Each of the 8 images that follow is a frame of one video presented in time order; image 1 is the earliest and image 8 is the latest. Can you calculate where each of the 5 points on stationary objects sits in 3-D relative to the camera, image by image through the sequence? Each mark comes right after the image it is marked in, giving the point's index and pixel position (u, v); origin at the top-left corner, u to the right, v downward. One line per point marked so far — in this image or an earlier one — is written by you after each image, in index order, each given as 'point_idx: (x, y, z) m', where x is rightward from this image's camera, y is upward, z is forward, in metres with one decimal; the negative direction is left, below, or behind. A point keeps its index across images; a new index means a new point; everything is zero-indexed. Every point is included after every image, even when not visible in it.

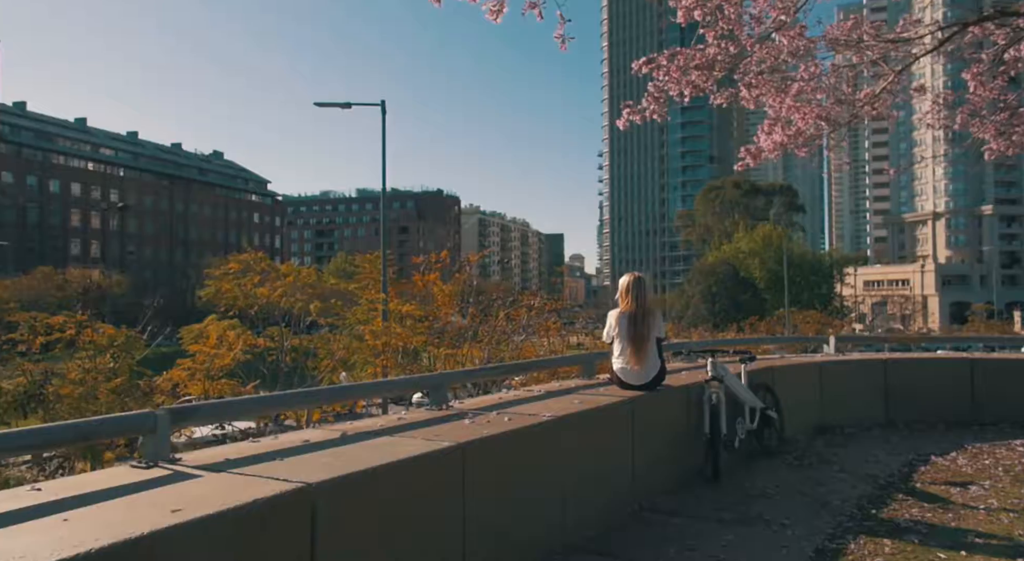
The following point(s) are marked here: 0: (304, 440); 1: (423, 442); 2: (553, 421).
0: (-1.1, -0.9, +4.2) m
1: (-0.5, -0.9, +4.0) m
2: (+0.2, -0.9, +4.9) m
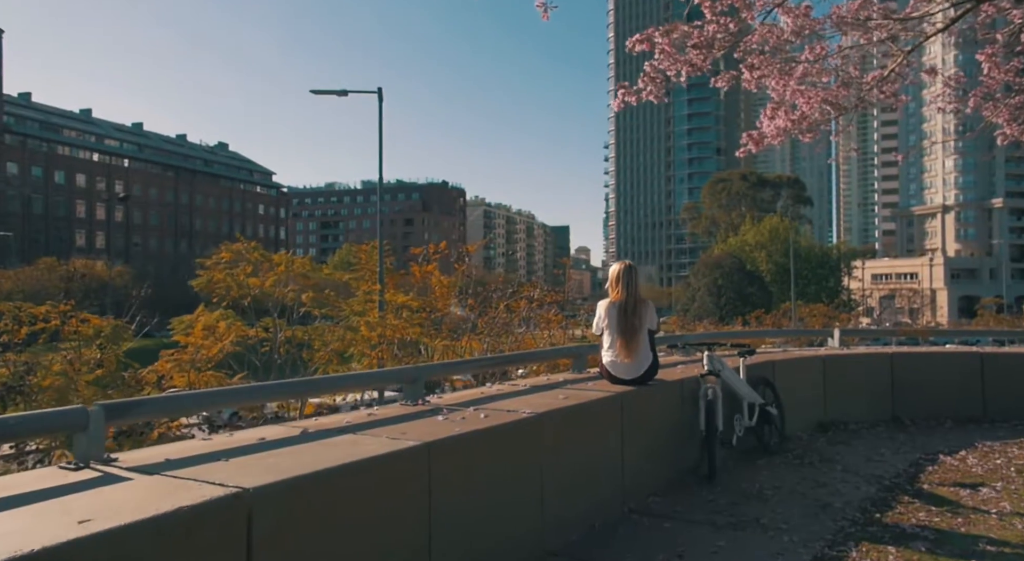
0: (-1.3, -0.8, +3.8) m
1: (-0.6, -0.8, +3.7) m
2: (+0.1, -0.8, +4.5) m
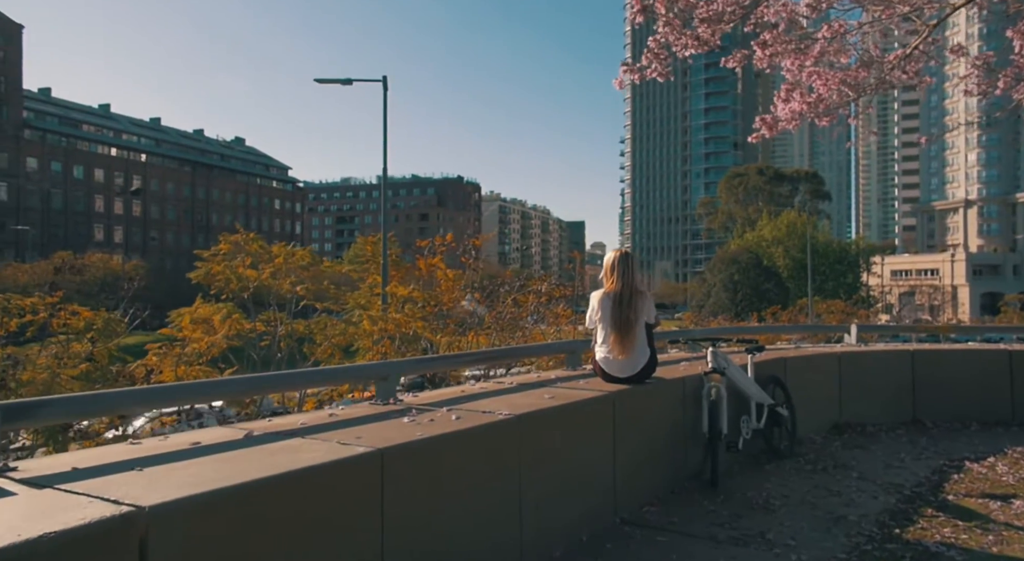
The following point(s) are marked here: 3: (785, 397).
0: (-1.4, -0.7, +3.4) m
1: (-0.8, -0.7, +3.3) m
2: (0.0, -0.7, +4.1) m
3: (+2.3, -1.0, +6.6) m
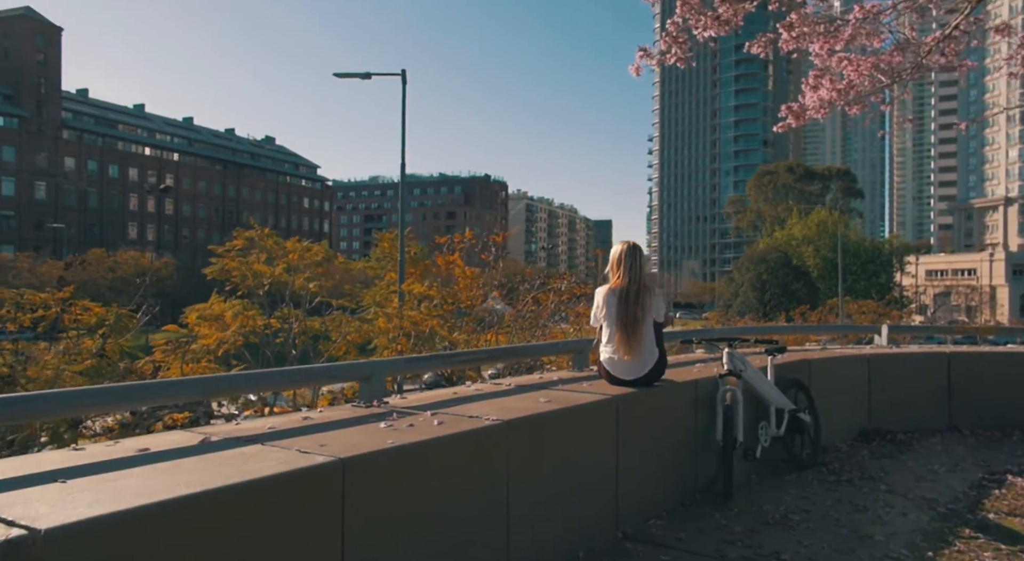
0: (-1.5, -0.7, +3.1) m
1: (-0.9, -0.7, +3.0) m
2: (-0.1, -0.7, +3.7) m
3: (+2.4, -1.0, +6.1) m
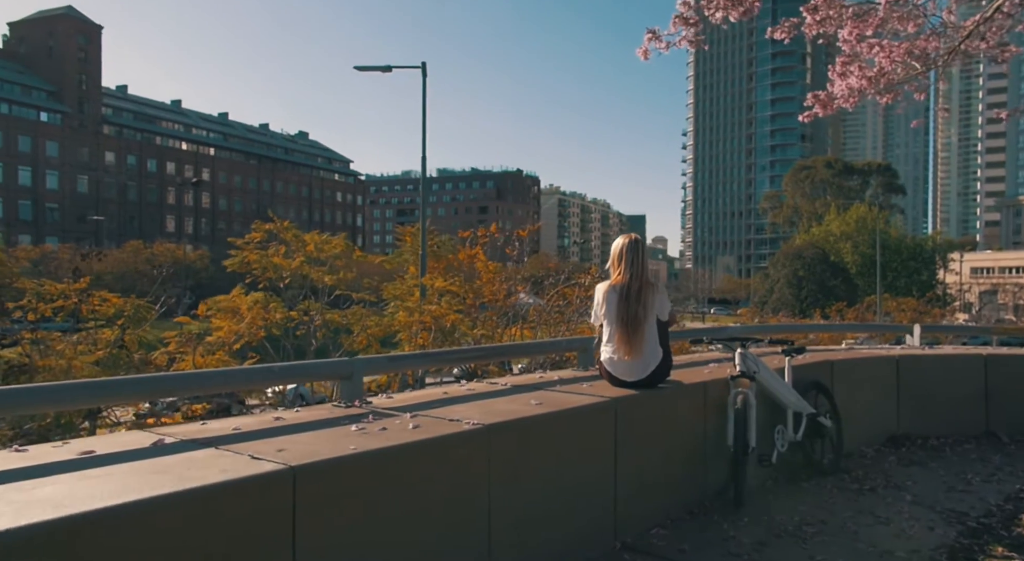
0: (-1.6, -0.6, +2.9) m
1: (-1.0, -0.6, +2.7) m
2: (-0.2, -0.7, +3.5) m
3: (+2.4, -0.9, +5.8) m
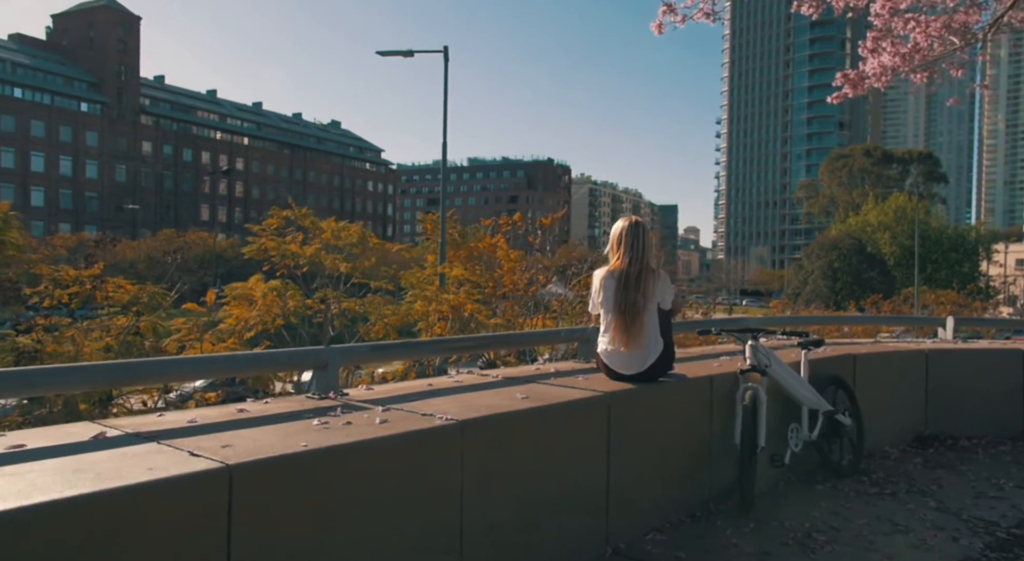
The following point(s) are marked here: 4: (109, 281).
0: (-1.7, -0.6, +2.7) m
1: (-1.1, -0.6, +2.5) m
2: (-0.3, -0.6, +3.2) m
3: (+2.4, -0.9, +5.4) m
4: (-5.7, 0.0, +10.8) m
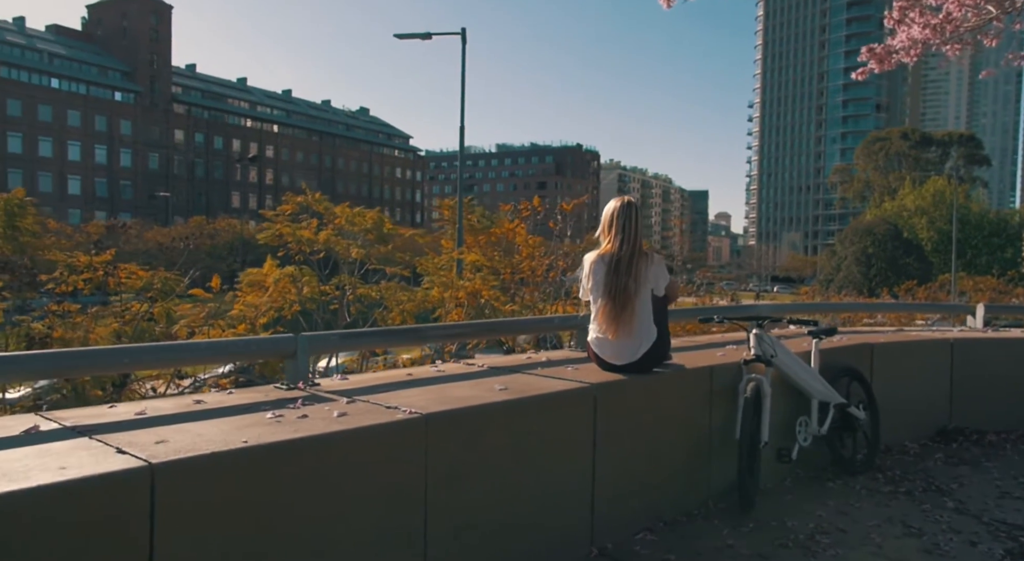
0: (-1.9, -0.5, +2.5) m
1: (-1.2, -0.5, +2.3) m
2: (-0.4, -0.5, +3.0) m
3: (+2.3, -0.8, +5.1) m
4: (-5.5, +0.2, +10.8) m
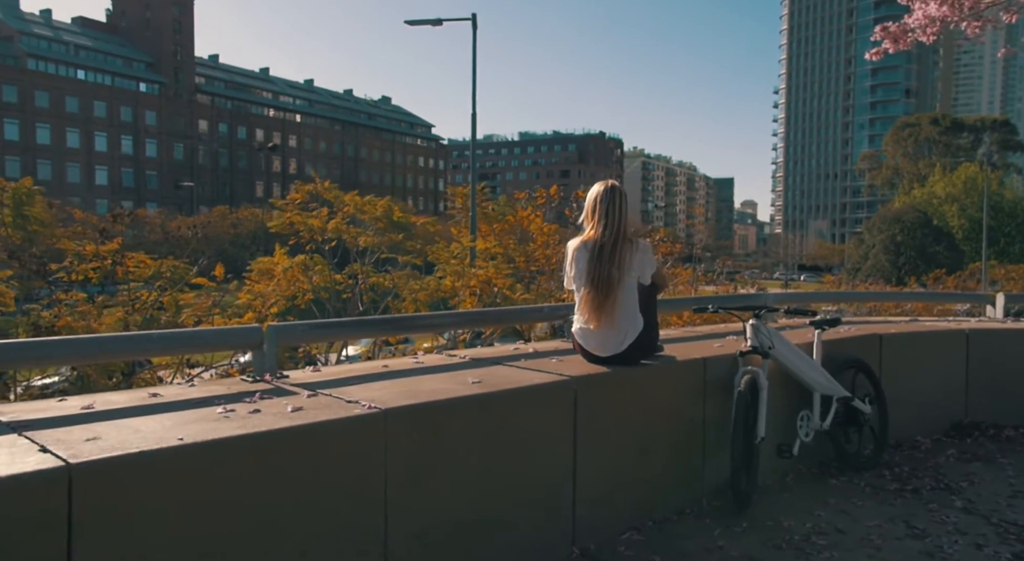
0: (-2.0, -0.5, +2.4) m
1: (-1.4, -0.5, +2.2) m
2: (-0.5, -0.5, +2.8) m
3: (+2.3, -0.7, +4.8) m
4: (-5.4, +0.4, +10.8) m
